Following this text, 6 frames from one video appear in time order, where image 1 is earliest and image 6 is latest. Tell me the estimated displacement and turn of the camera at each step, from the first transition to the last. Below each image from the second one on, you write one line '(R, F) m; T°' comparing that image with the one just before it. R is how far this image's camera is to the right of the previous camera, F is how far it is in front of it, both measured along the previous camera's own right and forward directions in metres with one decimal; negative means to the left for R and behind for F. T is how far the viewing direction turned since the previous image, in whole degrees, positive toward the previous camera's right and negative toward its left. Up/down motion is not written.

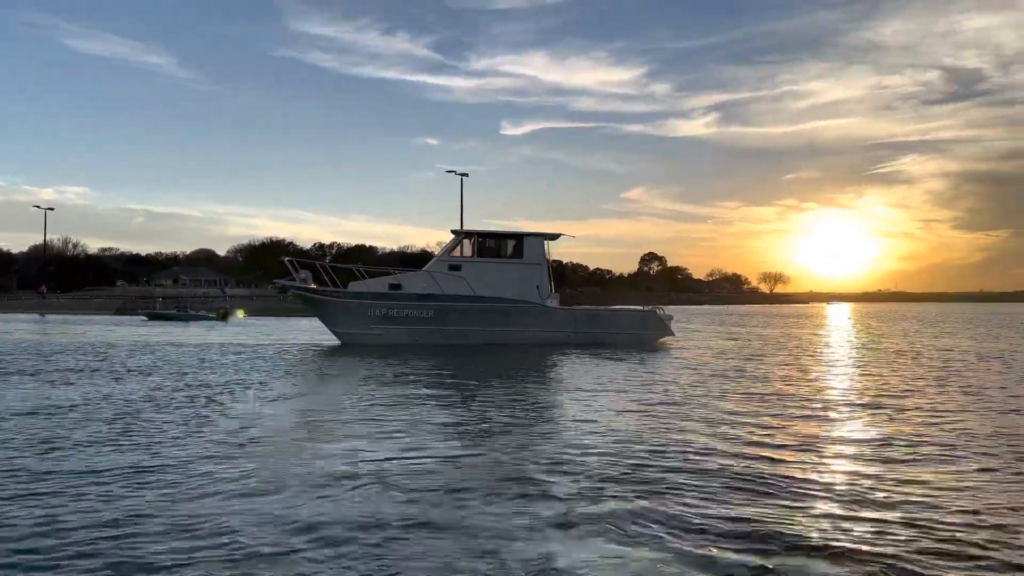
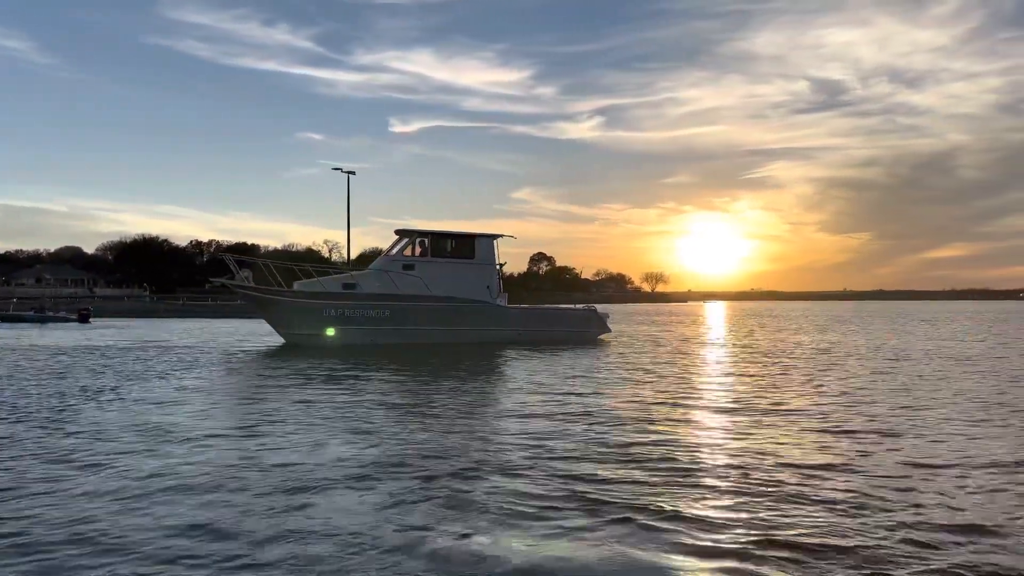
(-0.7, -0.1) m; +8°
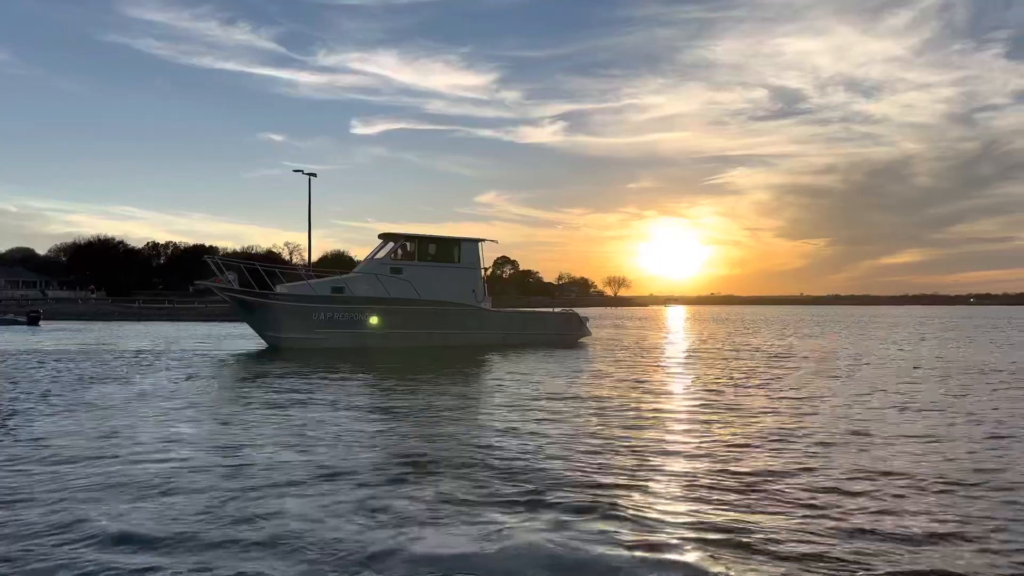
(-0.4, -0.8) m; +3°
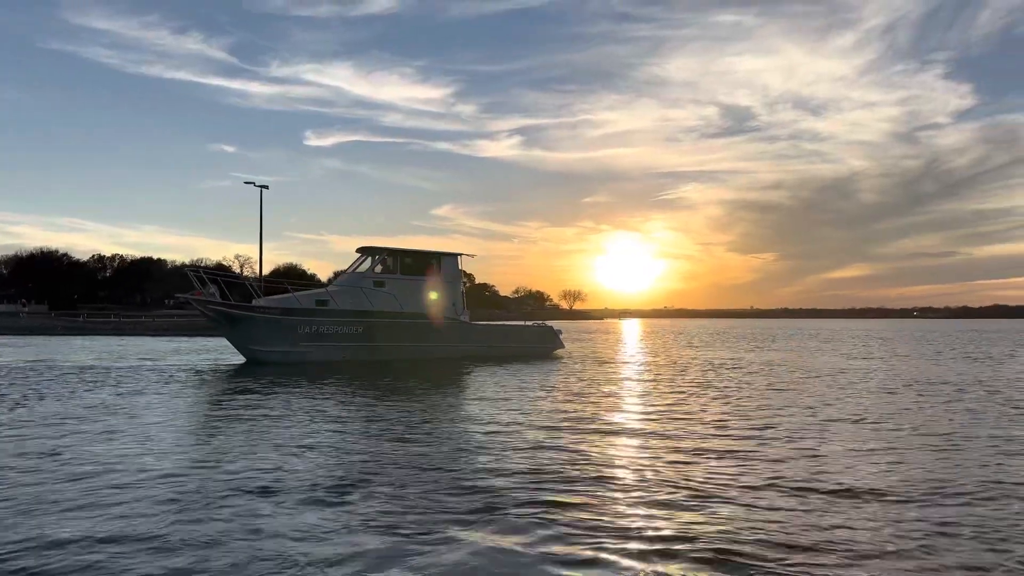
(-0.3, +0.1) m; +3°
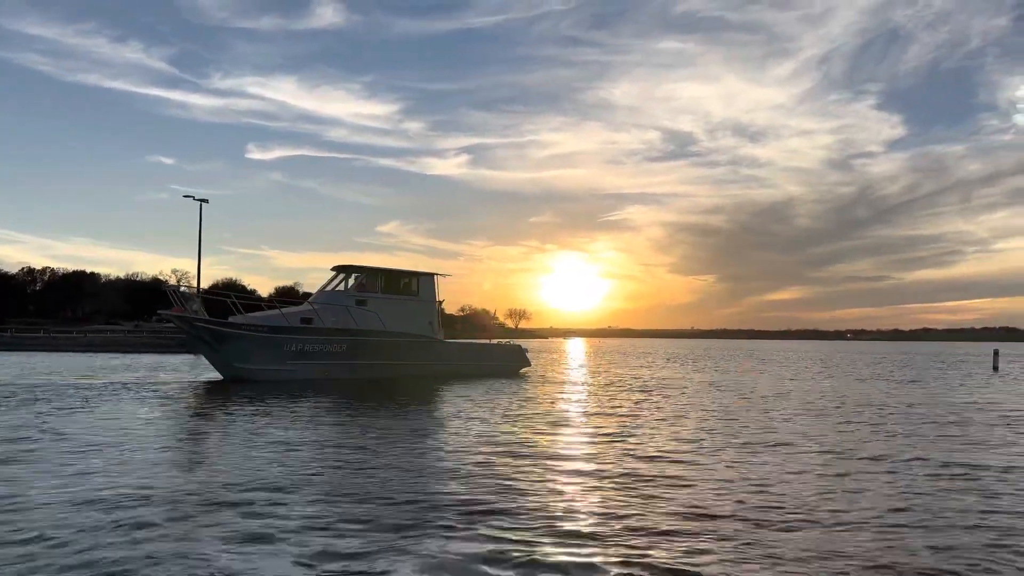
(-0.4, -0.5) m; +4°
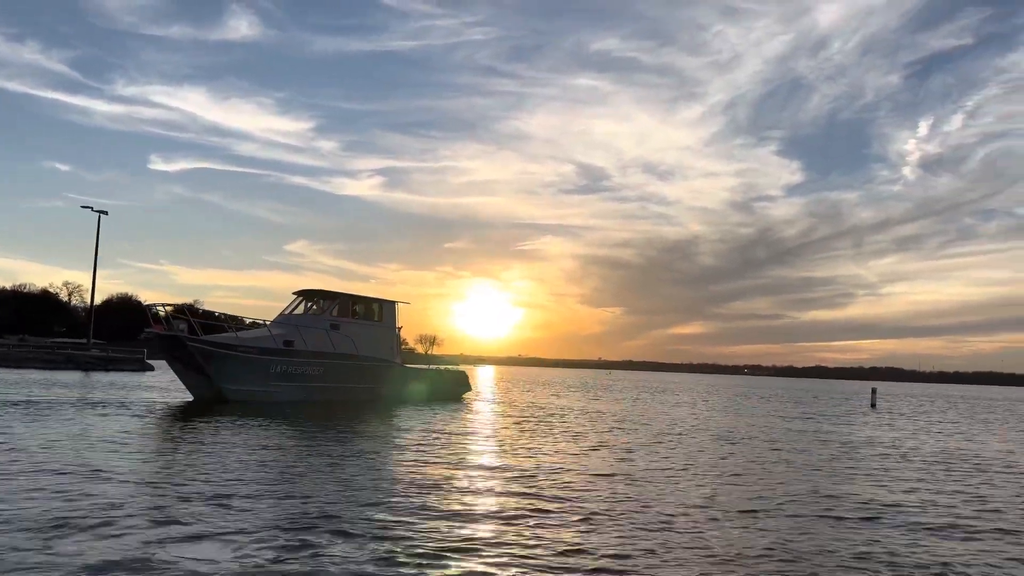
(-1.4, +1.5) m; +6°
